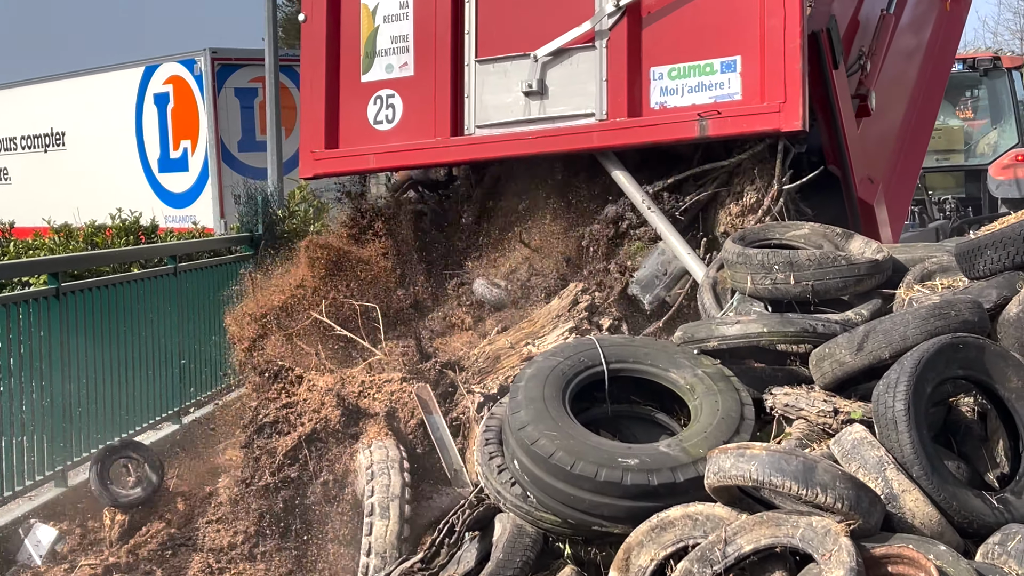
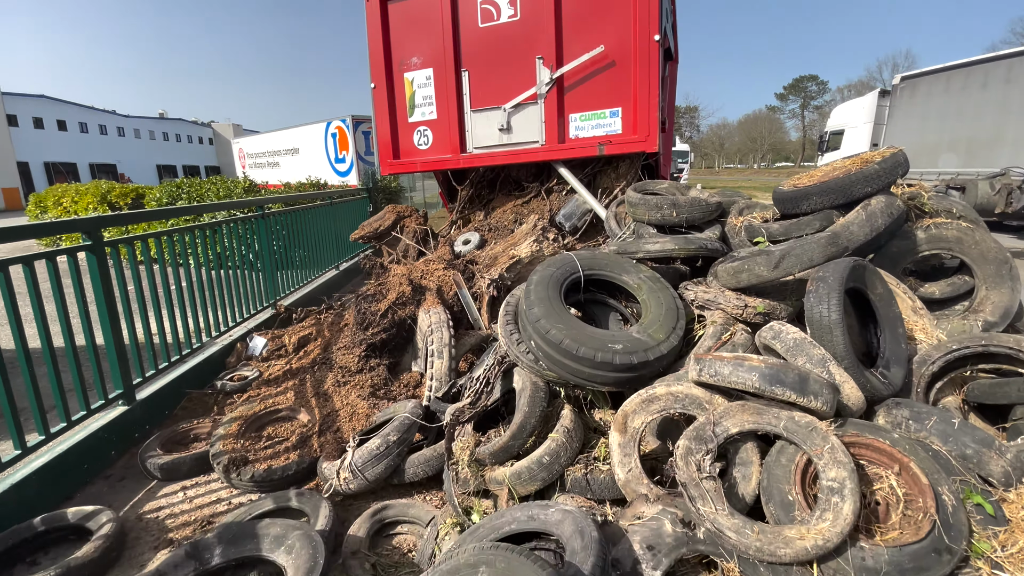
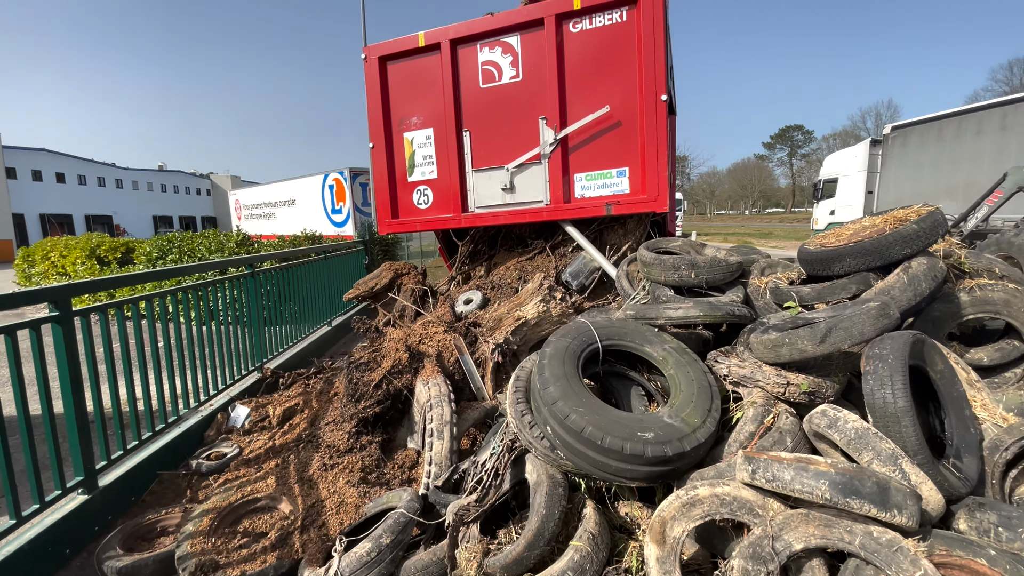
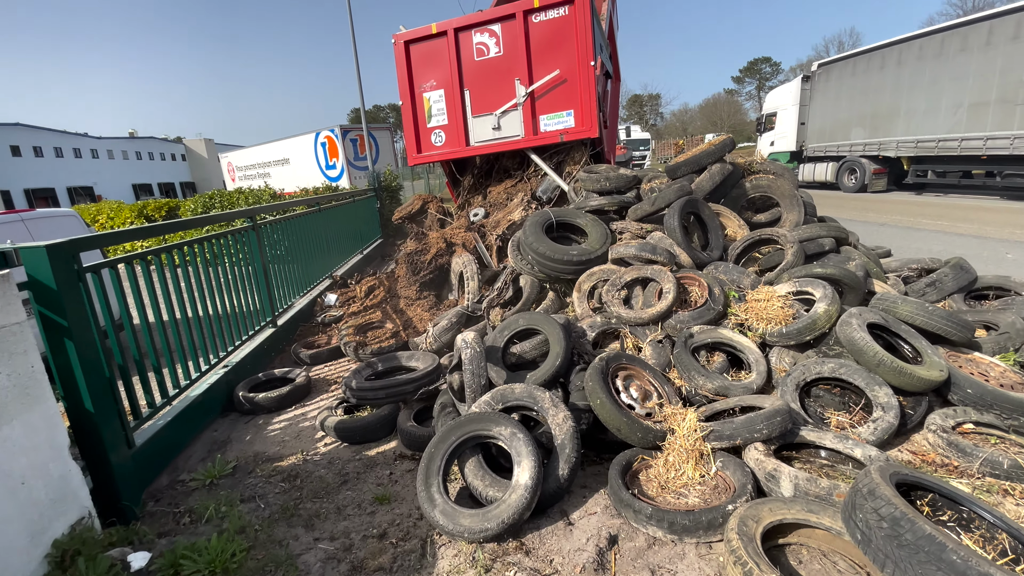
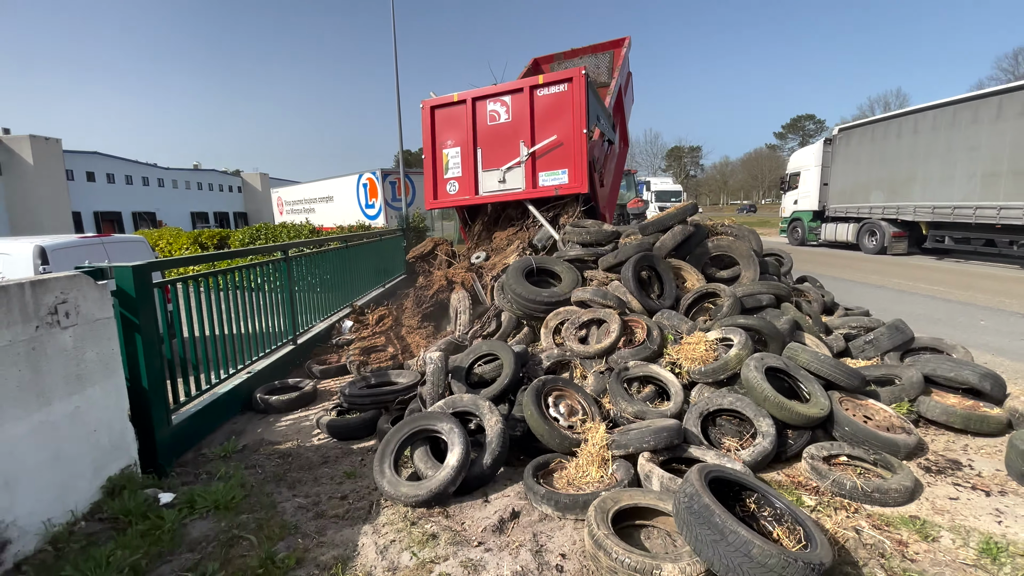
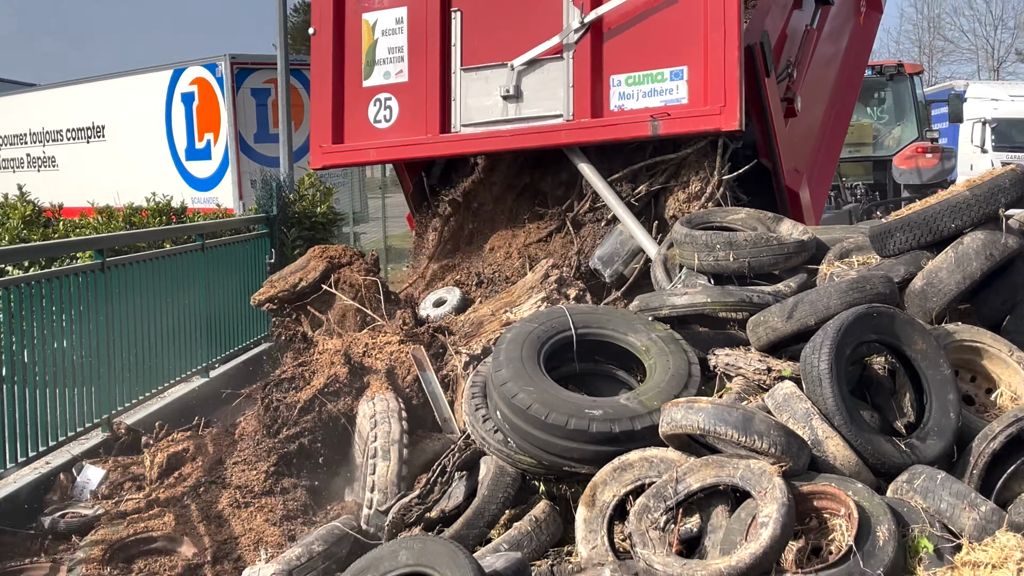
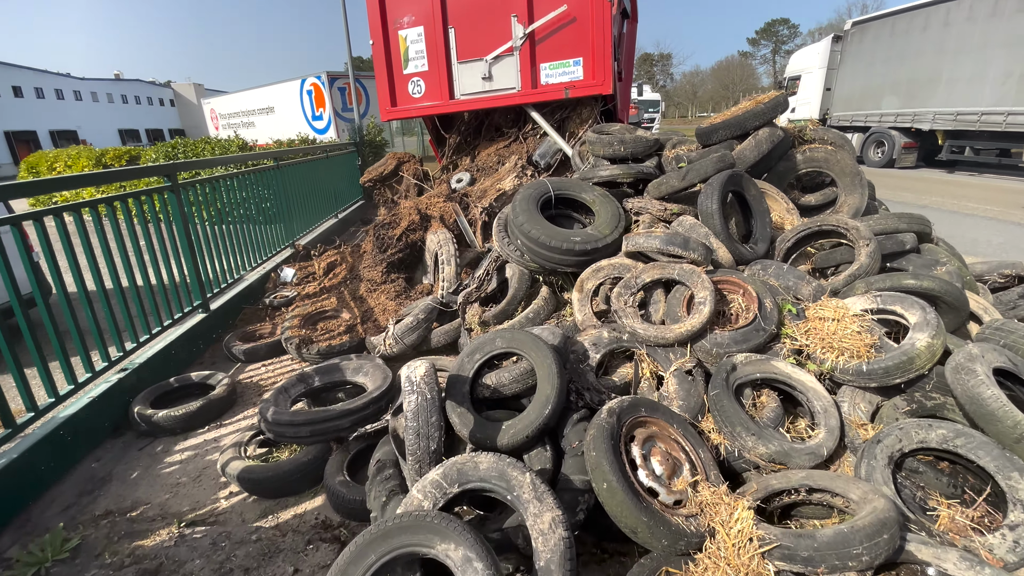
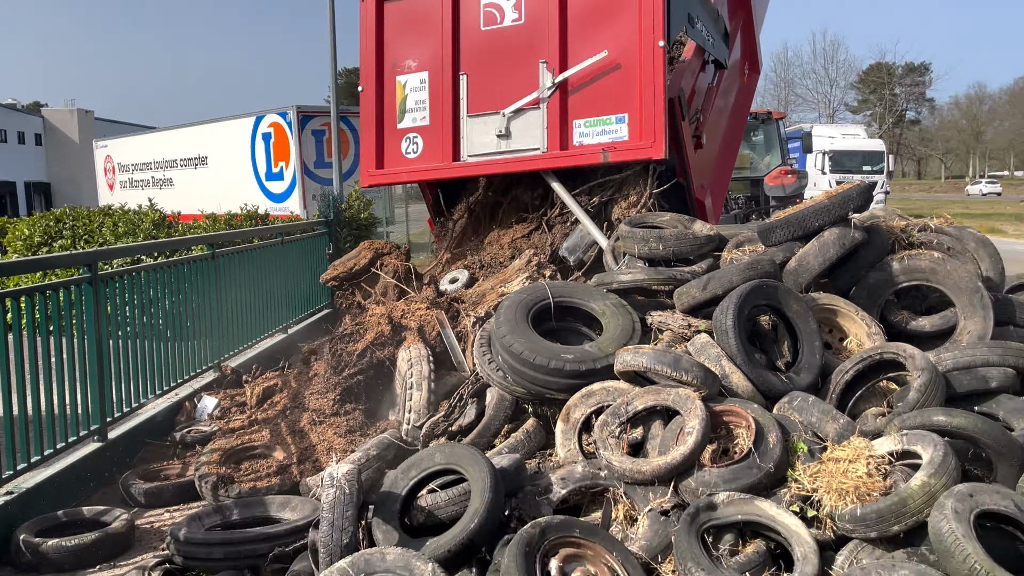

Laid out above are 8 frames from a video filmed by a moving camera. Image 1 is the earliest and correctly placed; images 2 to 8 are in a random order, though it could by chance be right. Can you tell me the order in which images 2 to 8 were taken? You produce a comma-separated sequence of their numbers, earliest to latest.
6, 8, 5, 4, 7, 2, 3
